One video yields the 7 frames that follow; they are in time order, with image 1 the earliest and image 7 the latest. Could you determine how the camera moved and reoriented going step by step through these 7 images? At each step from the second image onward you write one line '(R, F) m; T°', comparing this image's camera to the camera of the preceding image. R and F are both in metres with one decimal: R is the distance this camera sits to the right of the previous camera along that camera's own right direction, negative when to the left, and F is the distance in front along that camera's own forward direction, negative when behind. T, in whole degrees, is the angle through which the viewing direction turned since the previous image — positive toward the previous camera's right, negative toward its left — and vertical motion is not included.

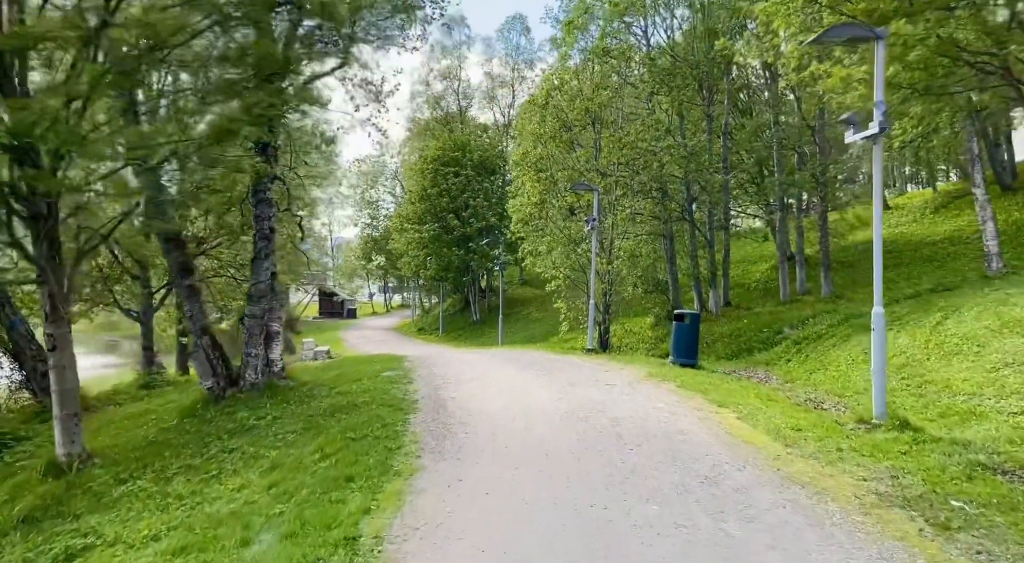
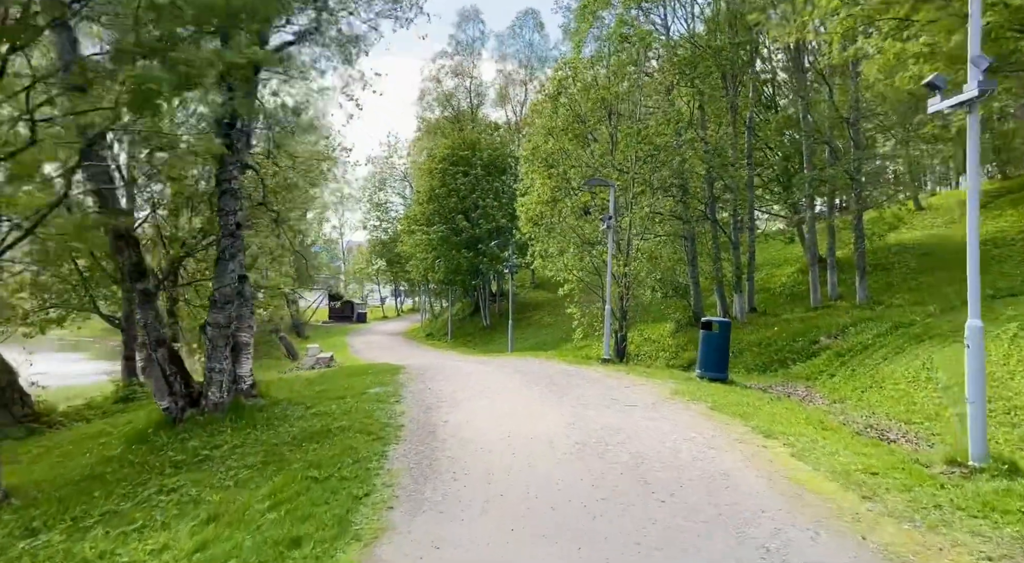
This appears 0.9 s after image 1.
(+0.1, +1.4) m; -1°
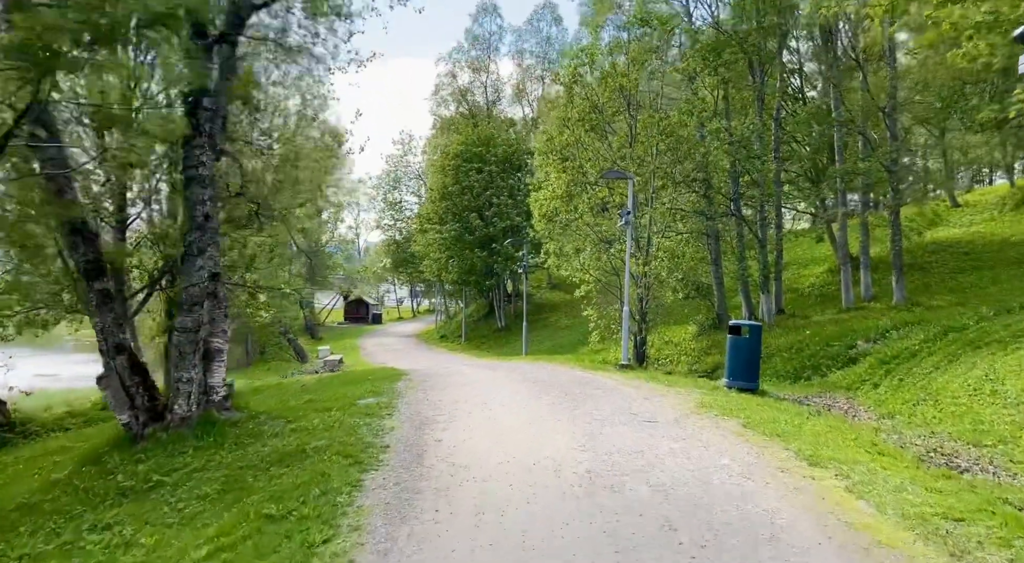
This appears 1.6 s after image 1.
(+0.2, +1.0) m; -2°
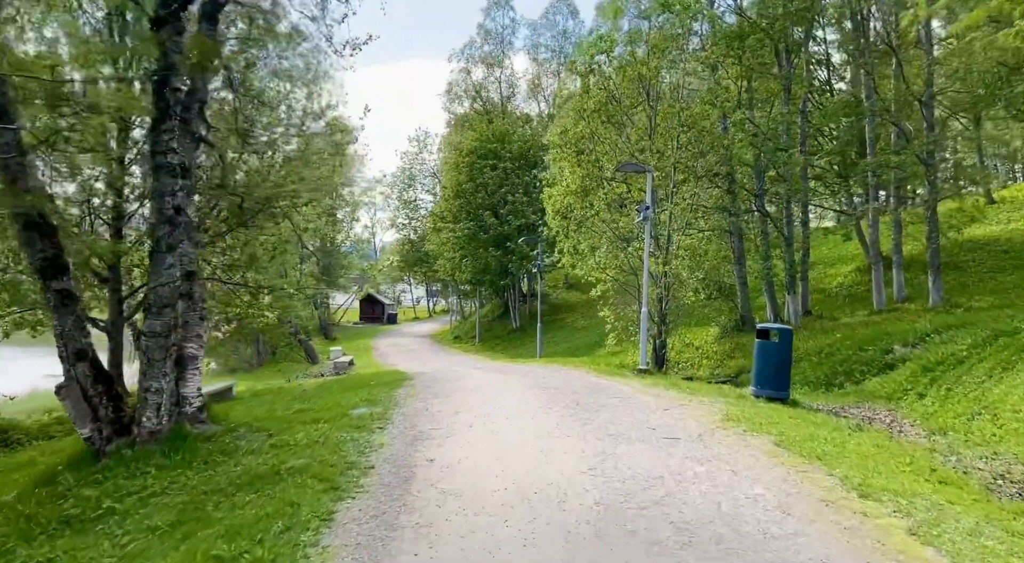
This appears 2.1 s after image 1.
(+0.2, +0.8) m; -2°
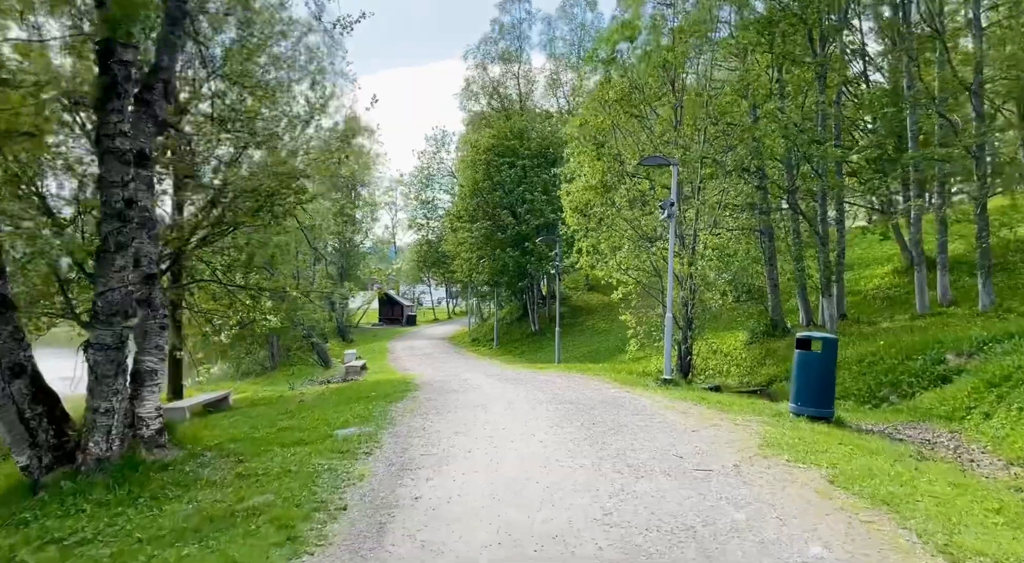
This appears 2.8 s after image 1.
(+0.2, +1.0) m; -2°
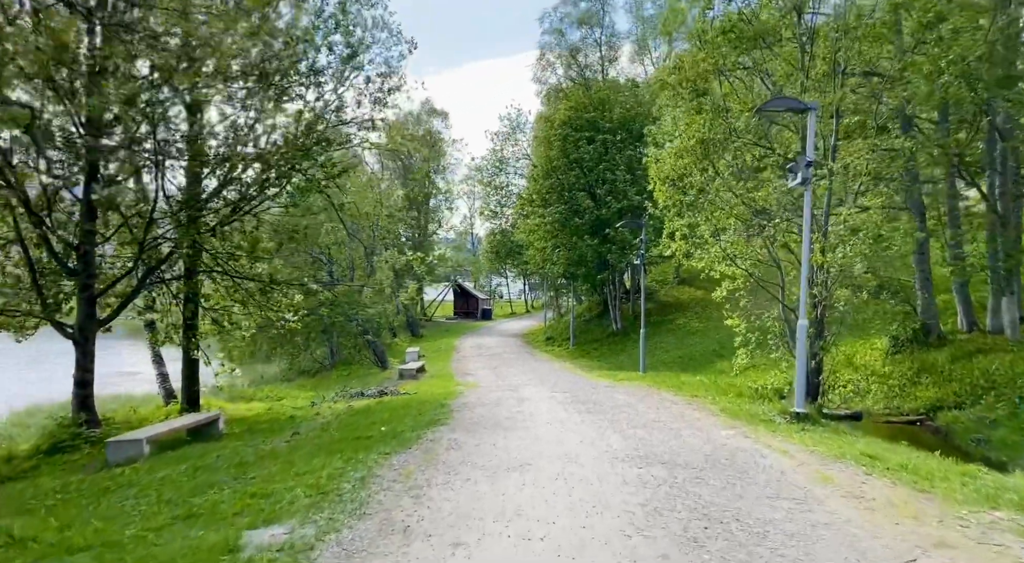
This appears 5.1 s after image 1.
(+0.2, +3.6) m; -7°
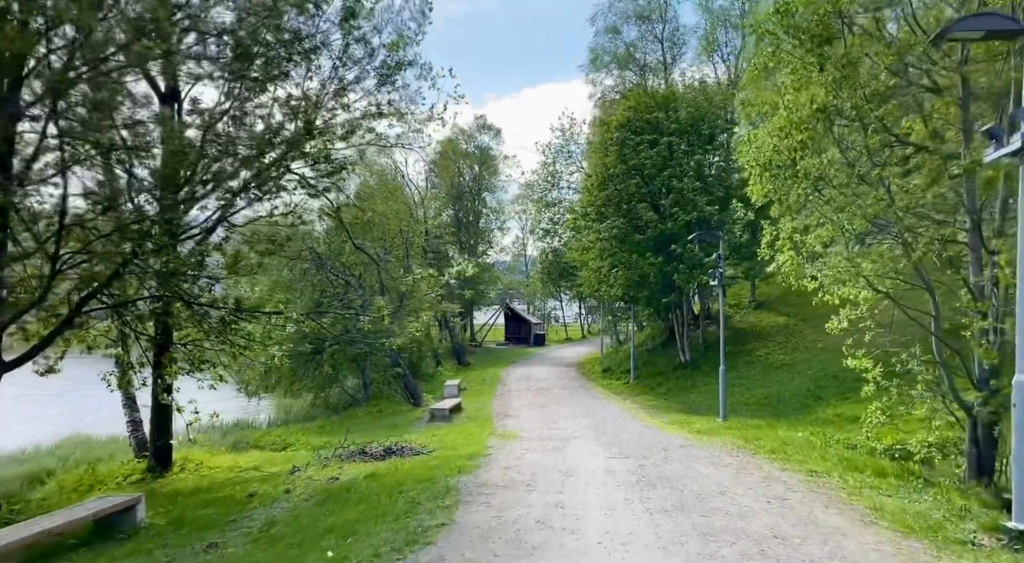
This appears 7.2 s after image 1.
(+0.2, +3.4) m; -5°
